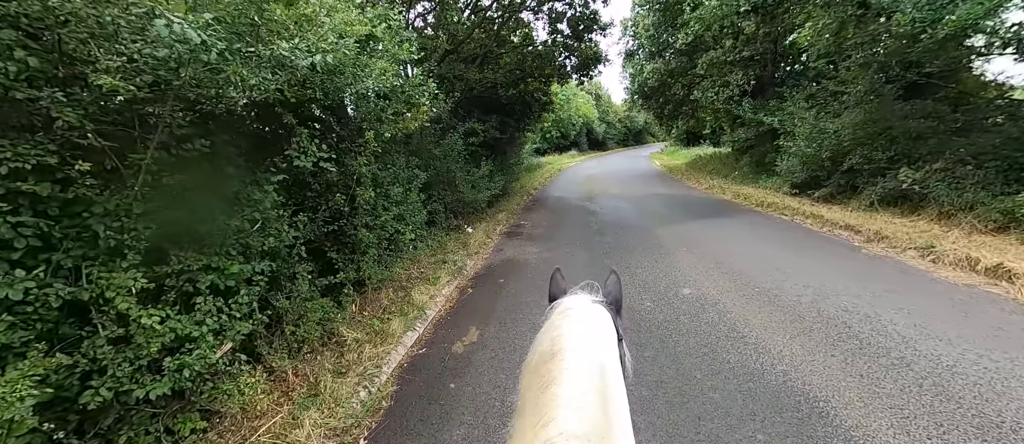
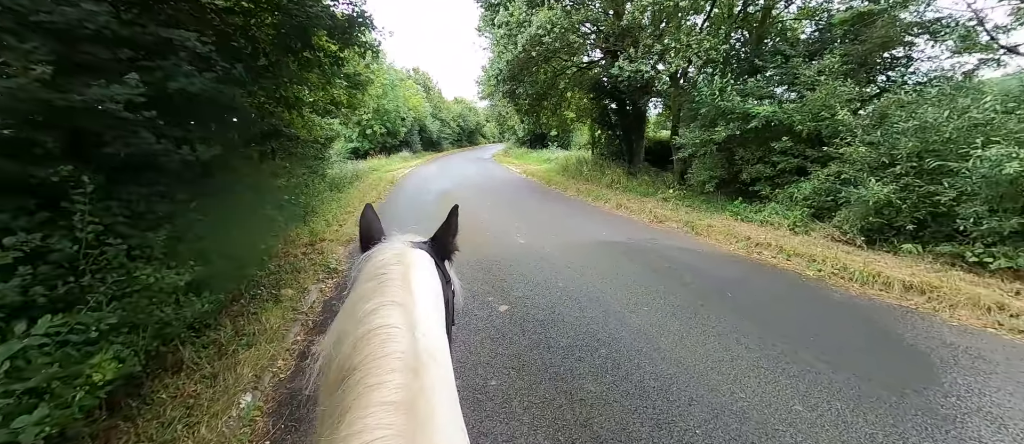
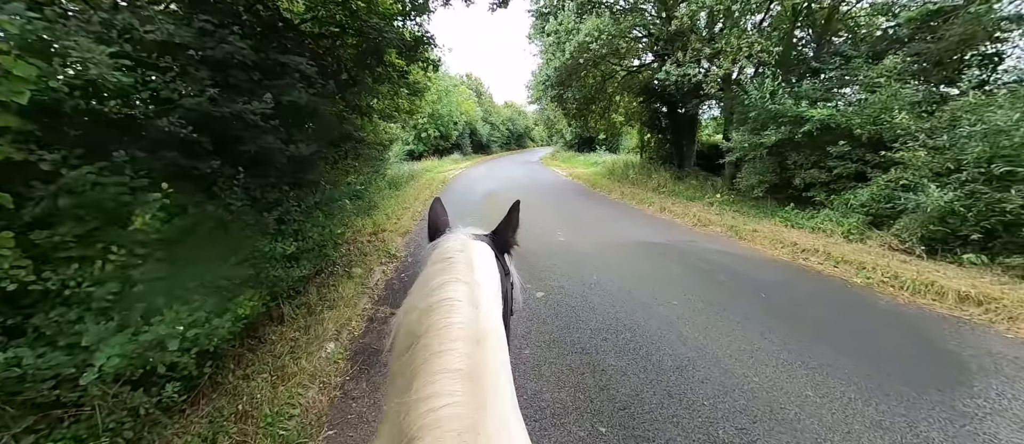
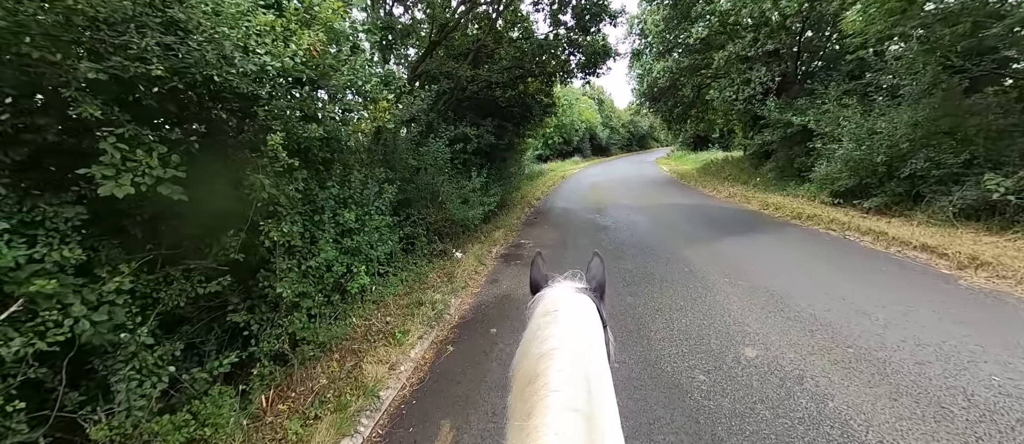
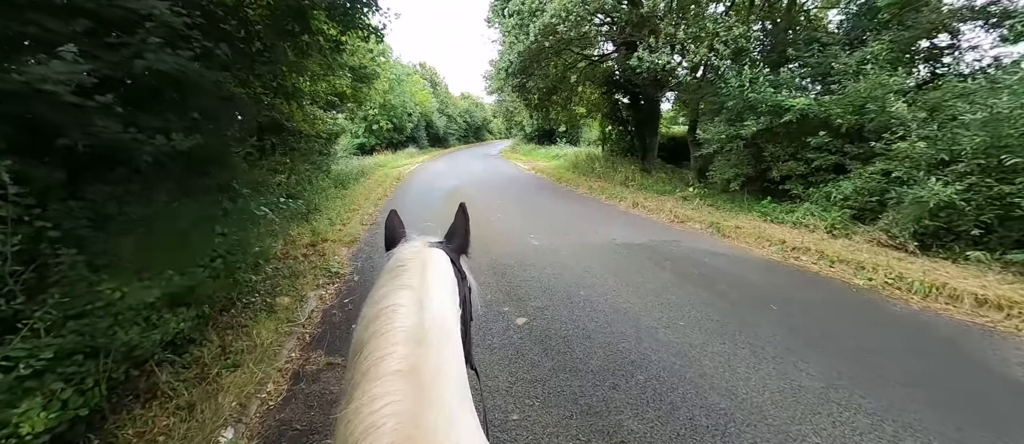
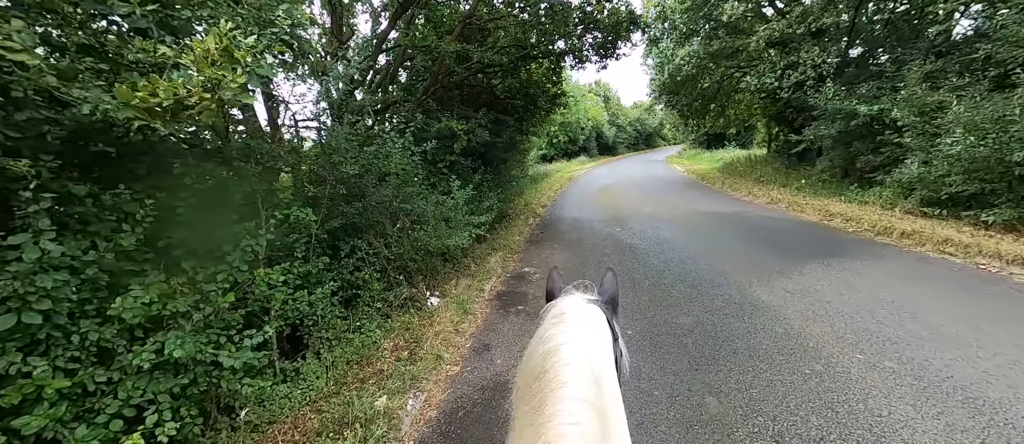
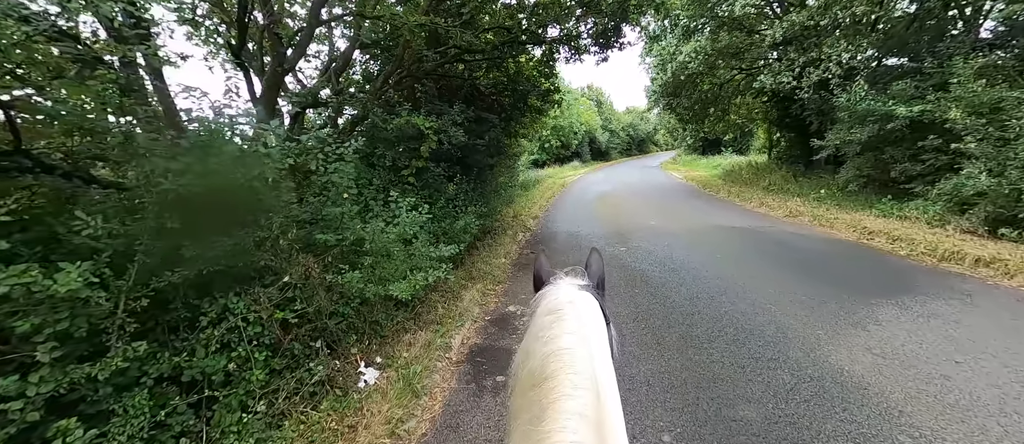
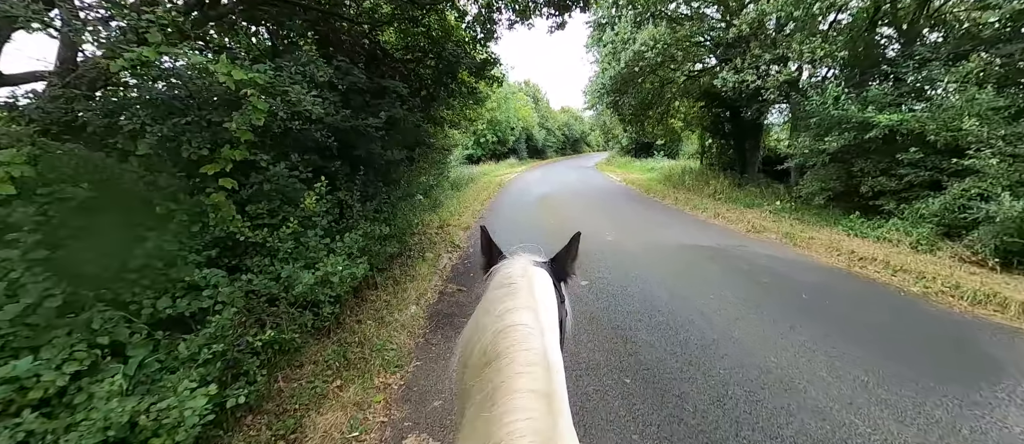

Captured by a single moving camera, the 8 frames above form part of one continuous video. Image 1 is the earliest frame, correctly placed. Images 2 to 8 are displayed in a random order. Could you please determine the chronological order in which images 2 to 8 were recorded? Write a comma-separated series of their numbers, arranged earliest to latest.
4, 6, 7, 8, 3, 2, 5
